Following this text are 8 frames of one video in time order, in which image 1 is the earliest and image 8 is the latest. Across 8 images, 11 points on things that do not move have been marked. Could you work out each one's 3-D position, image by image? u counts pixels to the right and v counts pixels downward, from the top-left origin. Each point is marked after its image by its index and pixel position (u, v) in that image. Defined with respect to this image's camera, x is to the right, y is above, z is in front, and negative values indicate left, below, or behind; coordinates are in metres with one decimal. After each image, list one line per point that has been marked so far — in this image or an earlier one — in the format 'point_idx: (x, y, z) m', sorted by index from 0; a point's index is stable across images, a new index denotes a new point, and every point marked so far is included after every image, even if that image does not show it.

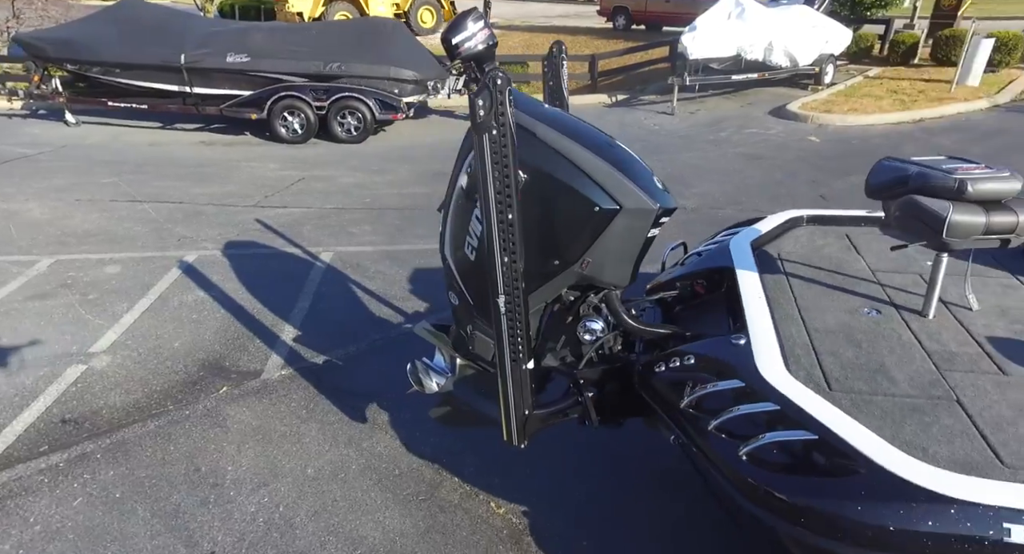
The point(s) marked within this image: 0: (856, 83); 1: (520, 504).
0: (+6.9, +3.9, +13.6) m
1: (0.0, -1.0, +3.0) m
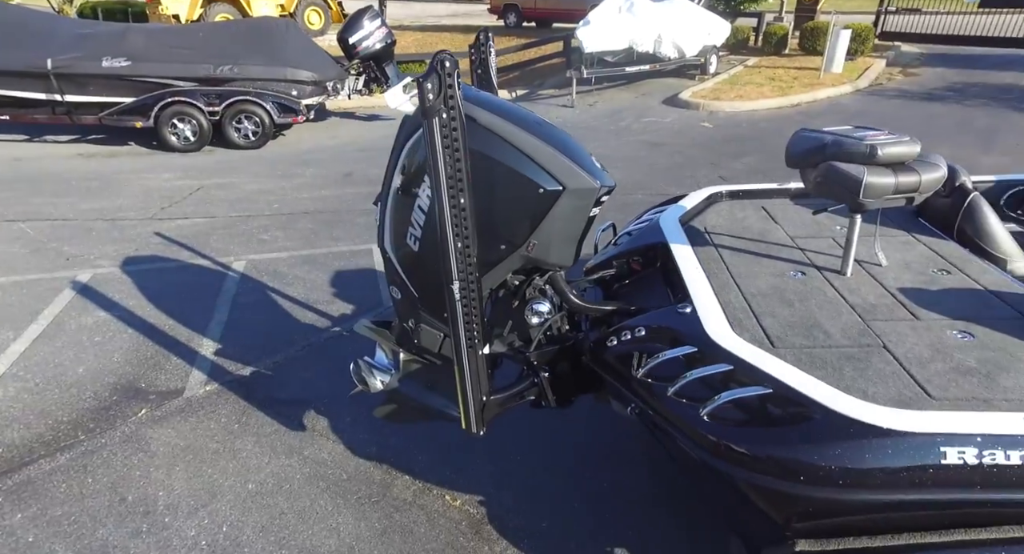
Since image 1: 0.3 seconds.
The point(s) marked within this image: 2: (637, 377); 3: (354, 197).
0: (+4.8, +4.4, +14.4) m
1: (-0.2, -1.0, +3.0) m
2: (+0.4, -0.4, +2.4) m
3: (-1.8, +0.9, +7.5) m
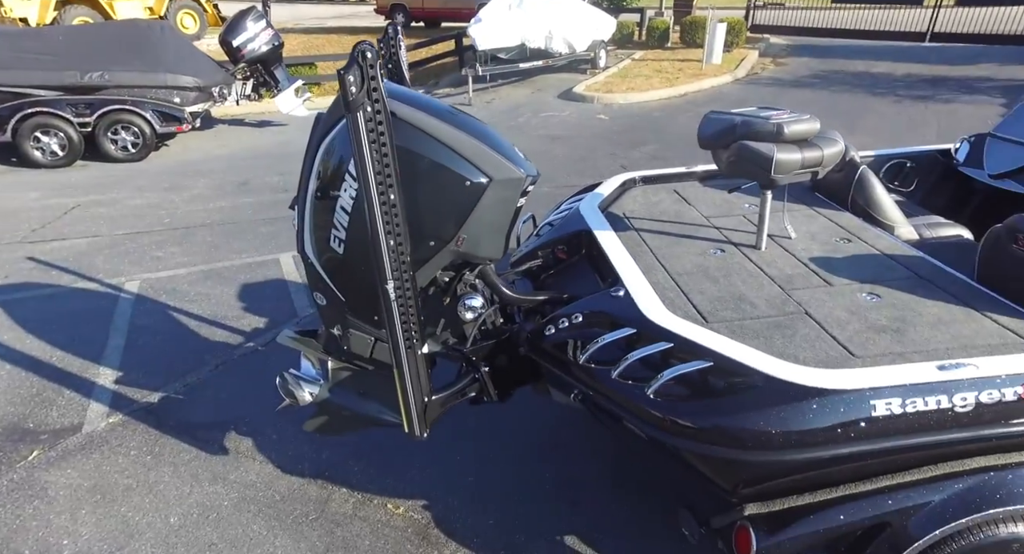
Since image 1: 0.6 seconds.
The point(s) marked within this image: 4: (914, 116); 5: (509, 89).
0: (+2.5, +4.7, +14.9) m
1: (-0.4, -1.0, +3.0) m
2: (+0.2, -0.3, +2.4) m
3: (-2.8, +0.7, +7.1) m
4: (+6.2, +2.5, +10.4) m
5: (-0.1, +3.7, +13.4) m
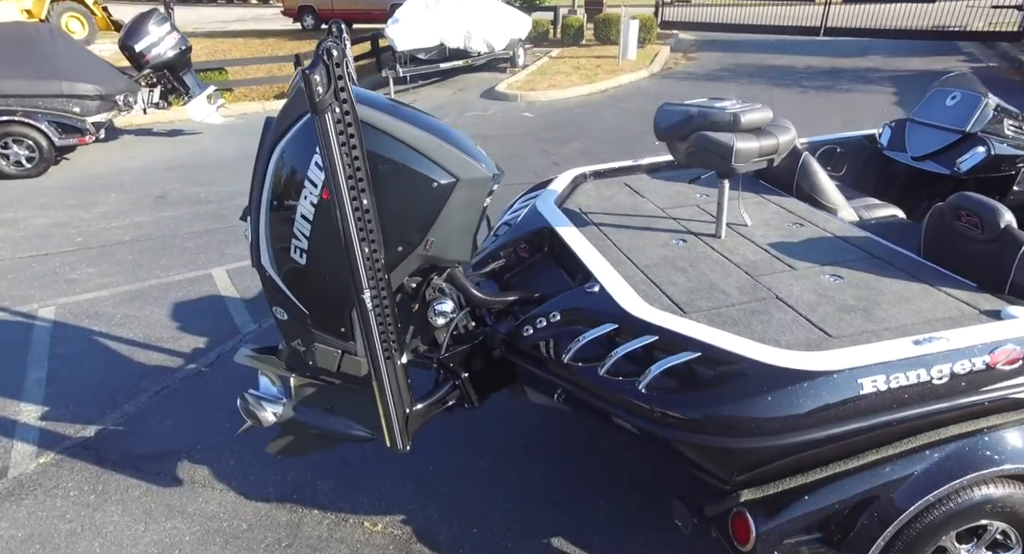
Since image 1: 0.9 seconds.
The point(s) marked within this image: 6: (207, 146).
0: (+0.7, +4.8, +15.0) m
1: (-0.5, -1.0, +2.9) m
2: (+0.2, -0.3, +2.4) m
3: (-3.4, +0.5, +6.7) m
4: (+5.0, +2.8, +11.0) m
5: (-1.6, +3.7, +13.2) m
6: (-4.5, +1.9, +9.8) m
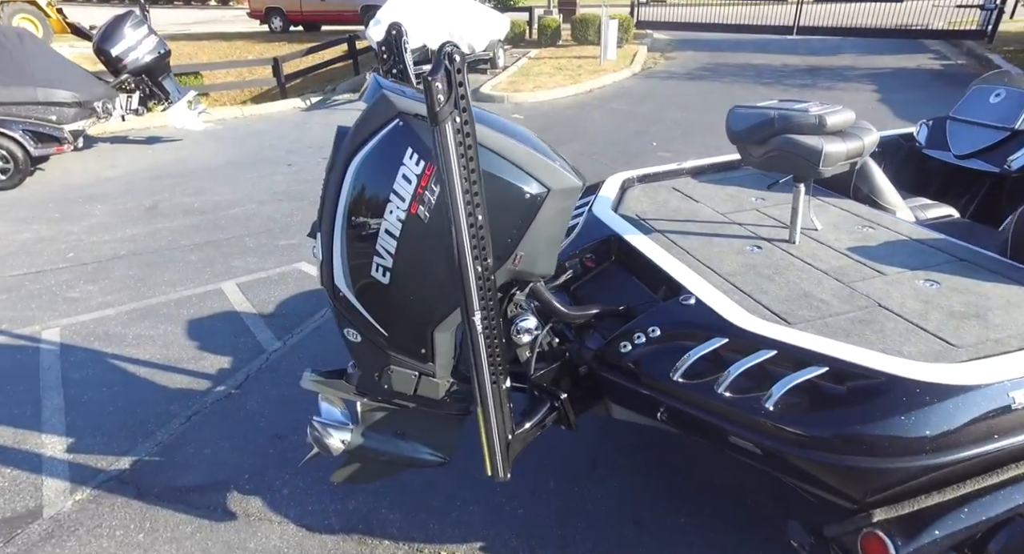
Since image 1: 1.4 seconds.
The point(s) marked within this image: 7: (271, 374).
0: (+0.3, +4.7, +14.9) m
1: (-0.2, -1.1, +2.7) m
2: (+0.5, -0.3, +2.3) m
3: (-3.3, +0.4, +6.4) m
4: (+4.9, +2.9, +11.1) m
5: (-1.9, +3.6, +13.0) m
6: (-4.5, +1.8, +9.4) m
7: (-1.4, -0.6, +4.0) m
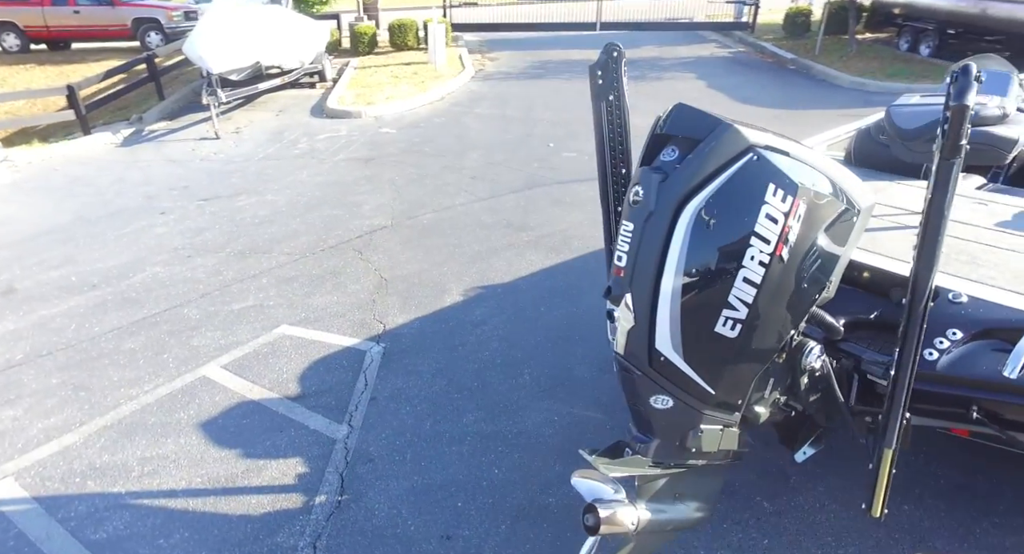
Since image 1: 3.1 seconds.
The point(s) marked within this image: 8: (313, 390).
0: (-3.3, +4.3, +14.2) m
1: (+1.0, -1.2, +2.5) m
2: (+1.6, -0.4, +2.3) m
3: (-3.3, -0.3, +5.0) m
4: (+2.4, +3.3, +12.0) m
5: (-4.6, +2.8, +11.7) m
6: (-5.7, +0.7, +7.5) m
7: (-0.7, -1.0, +3.4) m
8: (-1.2, -0.7, +4.0) m
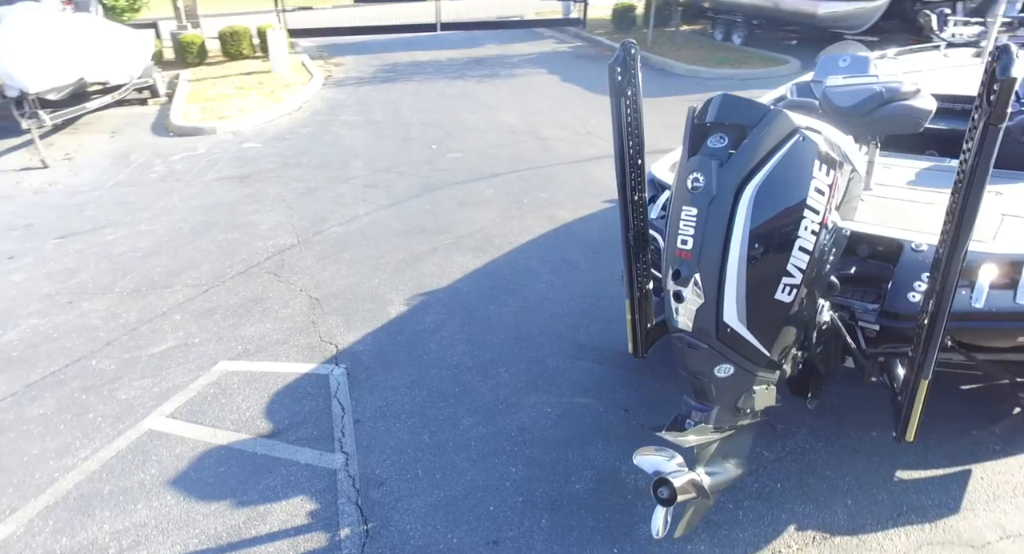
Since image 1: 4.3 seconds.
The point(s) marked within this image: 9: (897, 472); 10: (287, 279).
0: (-6.2, +3.7, +13.1) m
1: (+1.2, -1.1, +2.8) m
2: (+1.8, -0.1, +2.8) m
3: (-3.6, -0.7, +4.3) m
4: (-0.1, +3.4, +12.3) m
5: (-6.8, +2.2, +10.4) m
6: (-6.6, 0.0, +6.1) m
7: (-0.6, -1.0, +3.2) m
8: (-1.3, -0.8, +3.7) m
9: (+1.9, -0.9, +3.1) m
10: (-1.8, 0.0, +5.5) m
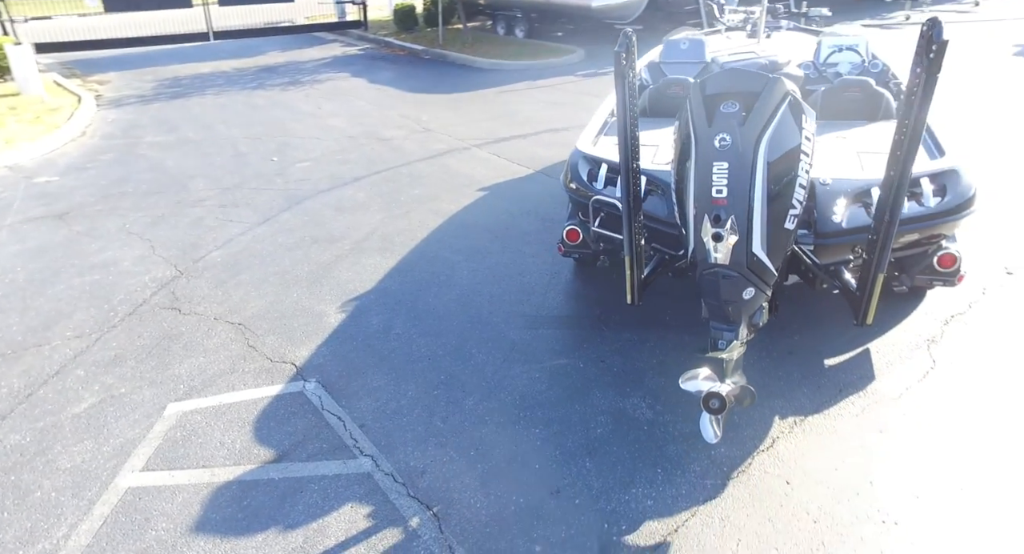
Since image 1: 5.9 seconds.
0: (-9.5, +2.5, +10.8) m
1: (+1.5, -0.7, +3.5) m
2: (+1.9, +0.3, +3.6) m
3: (-3.6, -1.2, +3.4) m
4: (-3.4, +3.2, +12.0) m
5: (-8.9, +1.0, +8.1) m
6: (-7.0, -1.0, +4.2) m
7: (-0.4, -1.0, +3.3) m
8: (-1.2, -0.9, +3.6) m
9: (+1.9, -0.5, +4.0) m
10: (-2.4, -0.3, +5.1) m
